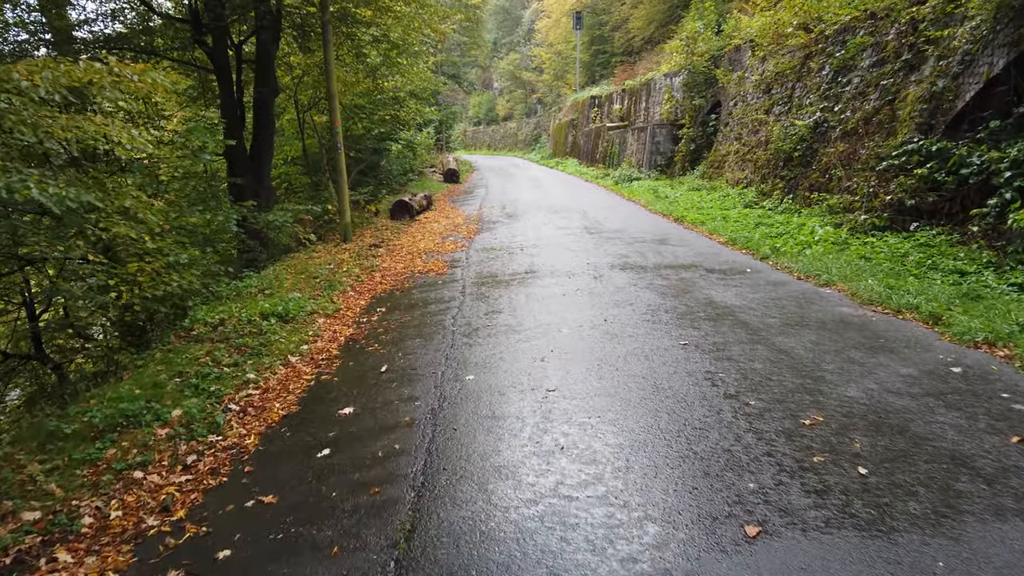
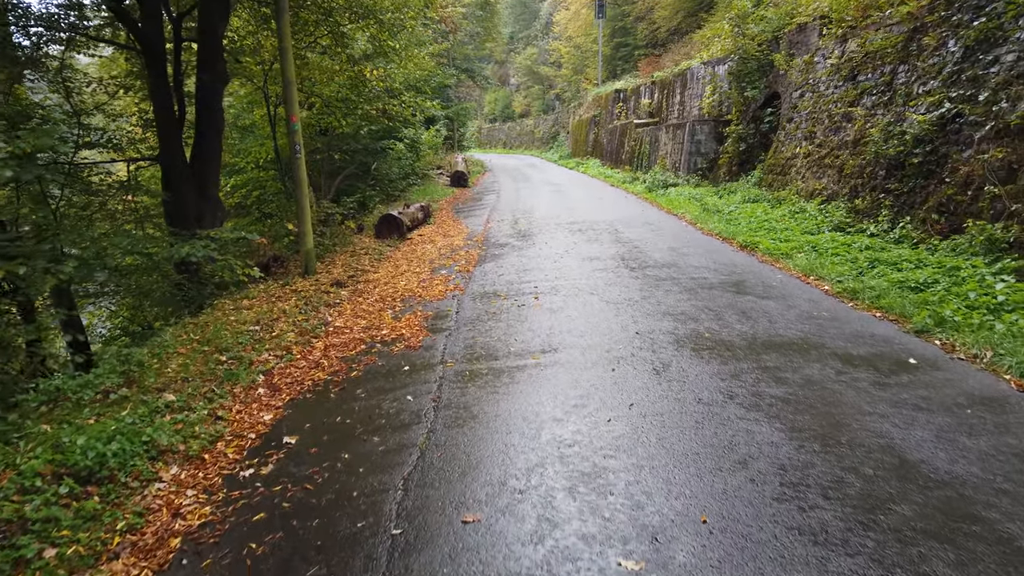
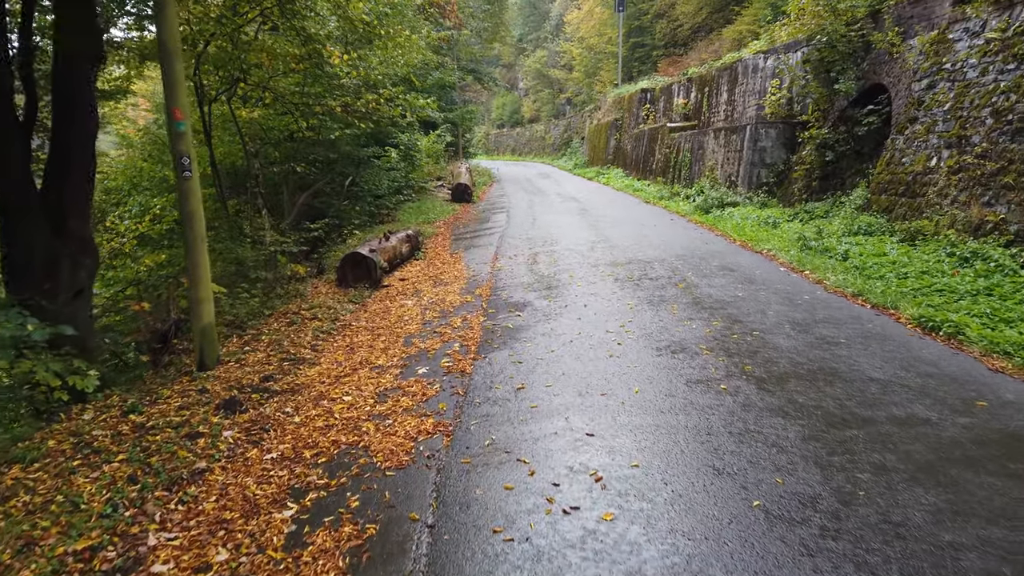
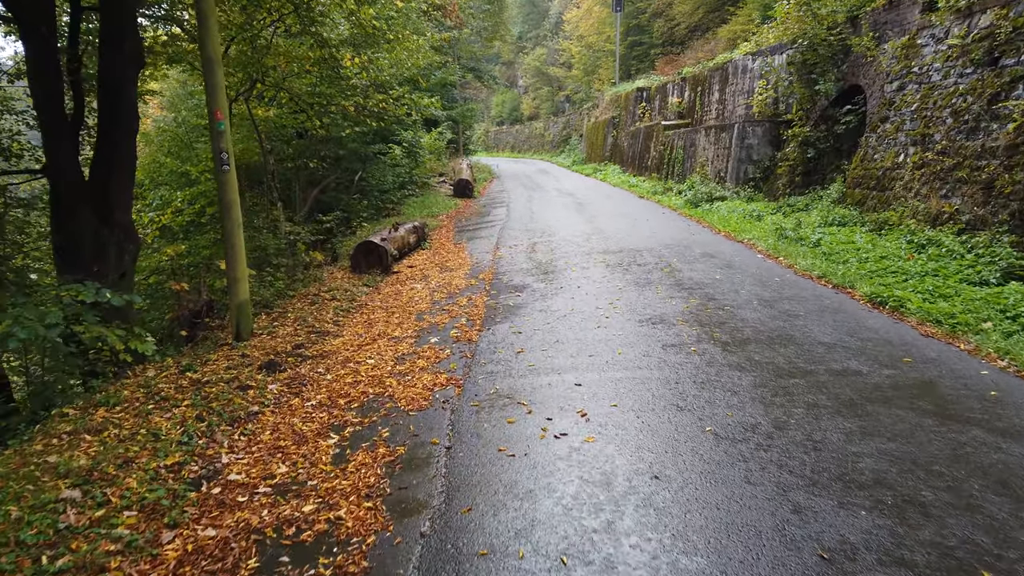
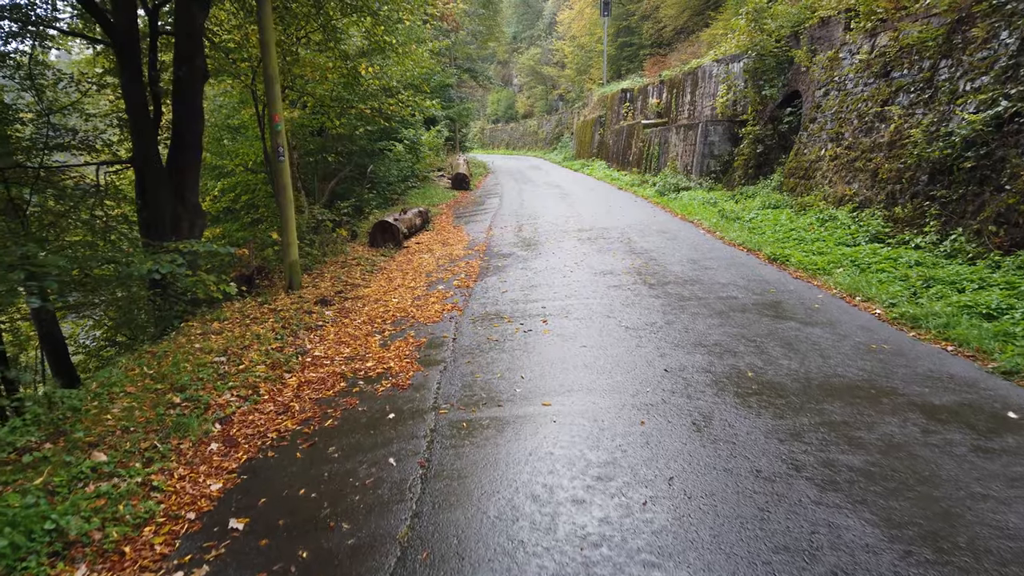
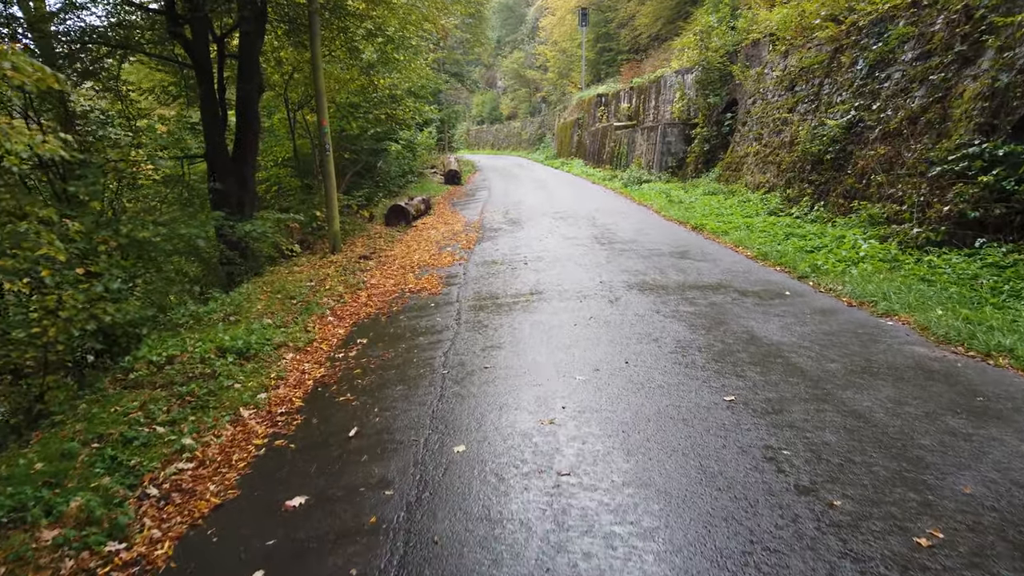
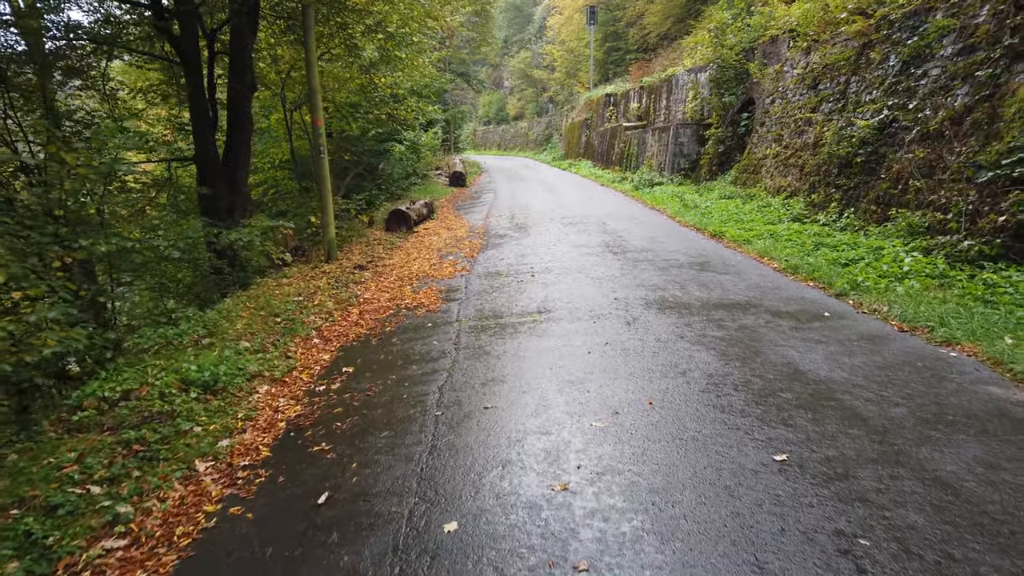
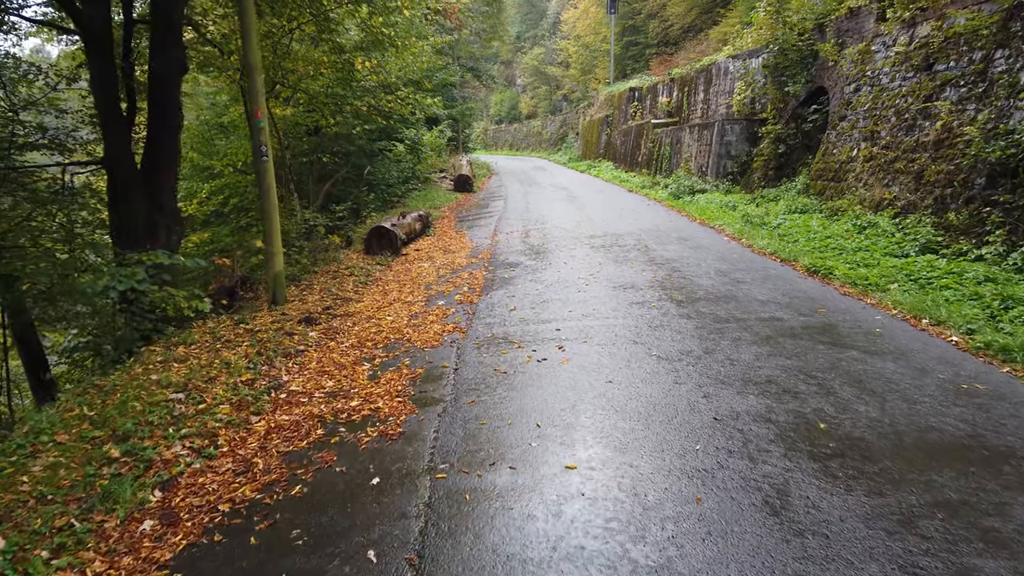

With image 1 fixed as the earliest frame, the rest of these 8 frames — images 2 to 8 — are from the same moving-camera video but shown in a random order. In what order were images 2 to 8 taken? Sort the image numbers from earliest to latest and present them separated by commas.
6, 7, 2, 5, 8, 4, 3
